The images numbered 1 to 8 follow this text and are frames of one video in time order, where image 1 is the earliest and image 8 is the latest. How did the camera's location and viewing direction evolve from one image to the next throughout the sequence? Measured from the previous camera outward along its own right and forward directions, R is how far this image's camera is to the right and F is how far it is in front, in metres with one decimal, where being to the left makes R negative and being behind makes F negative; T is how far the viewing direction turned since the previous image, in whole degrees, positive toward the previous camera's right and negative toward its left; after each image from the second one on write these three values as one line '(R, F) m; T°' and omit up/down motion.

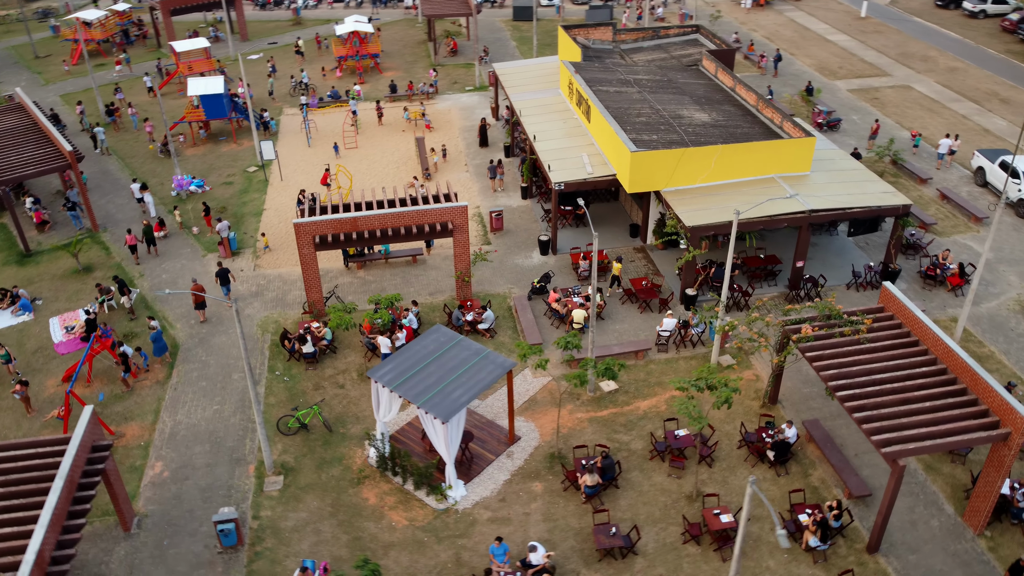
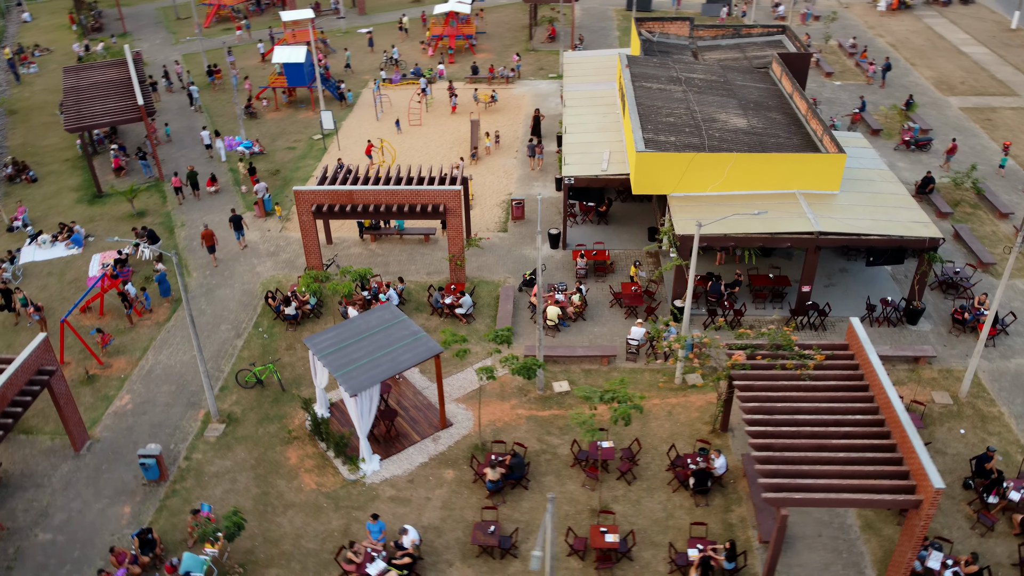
(+5.4, +0.6) m; -11°
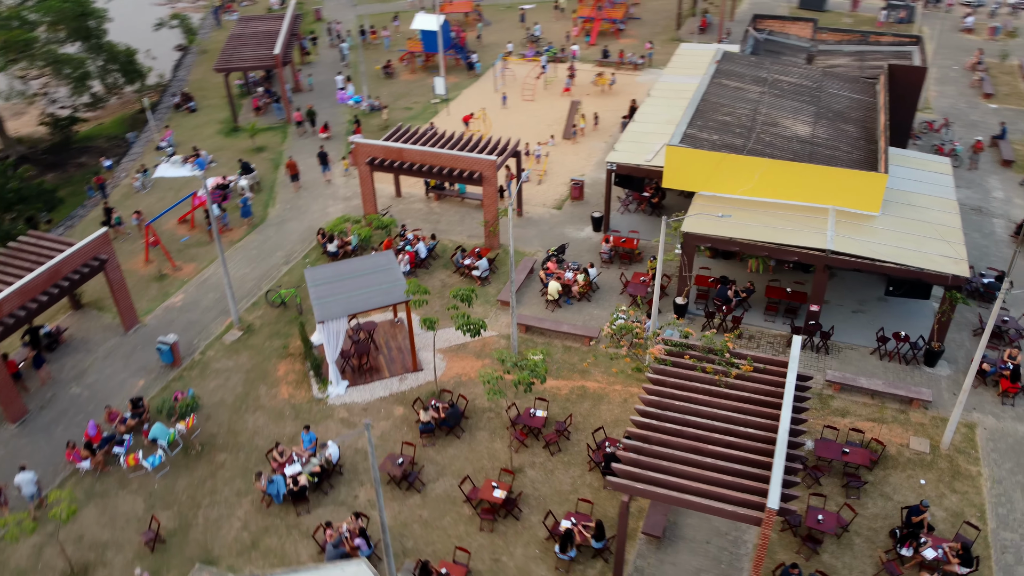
(+6.3, -0.5) m; -14°
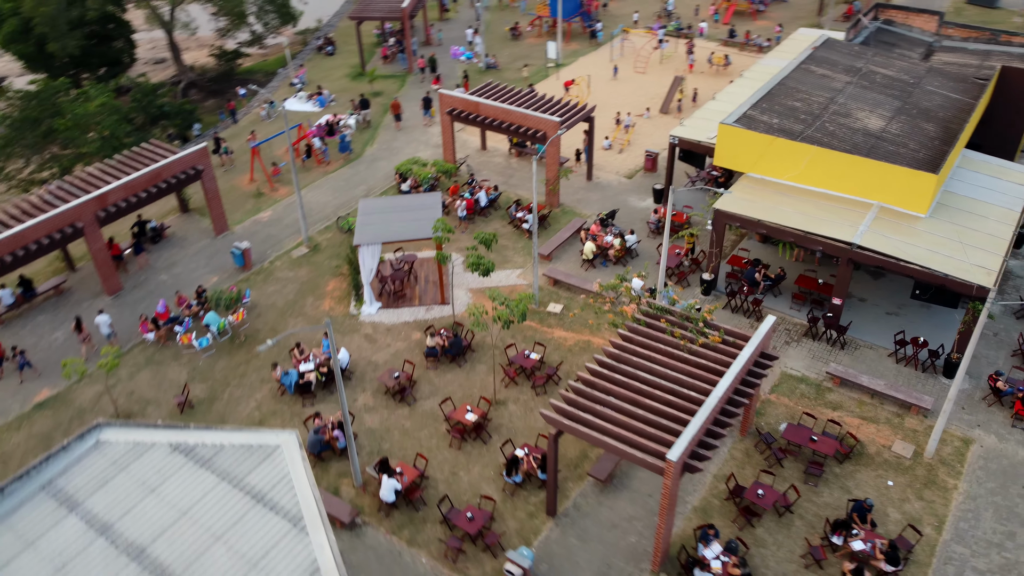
(+4.3, -1.1) m; -12°
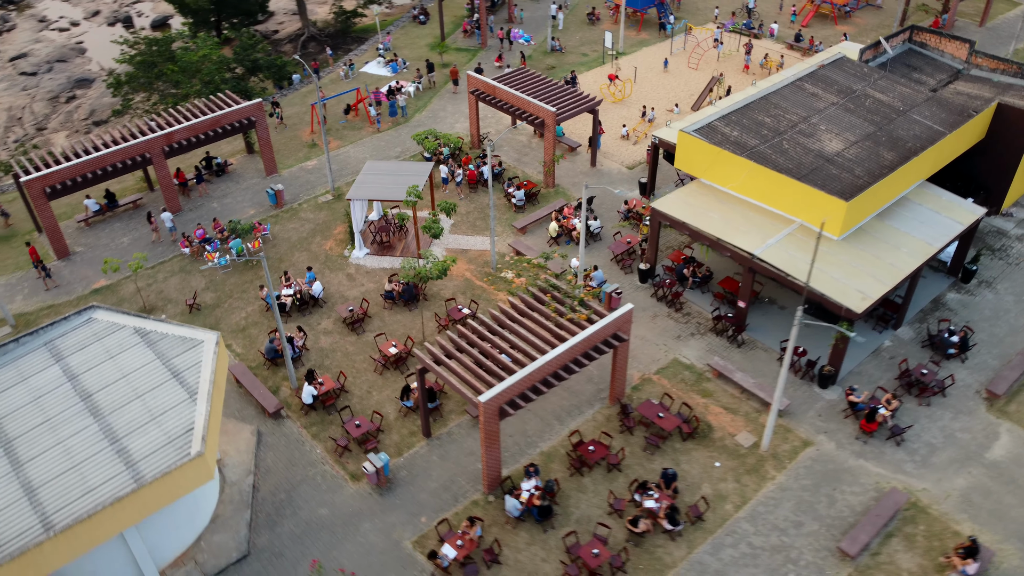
(+7.0, -3.4) m; -11°
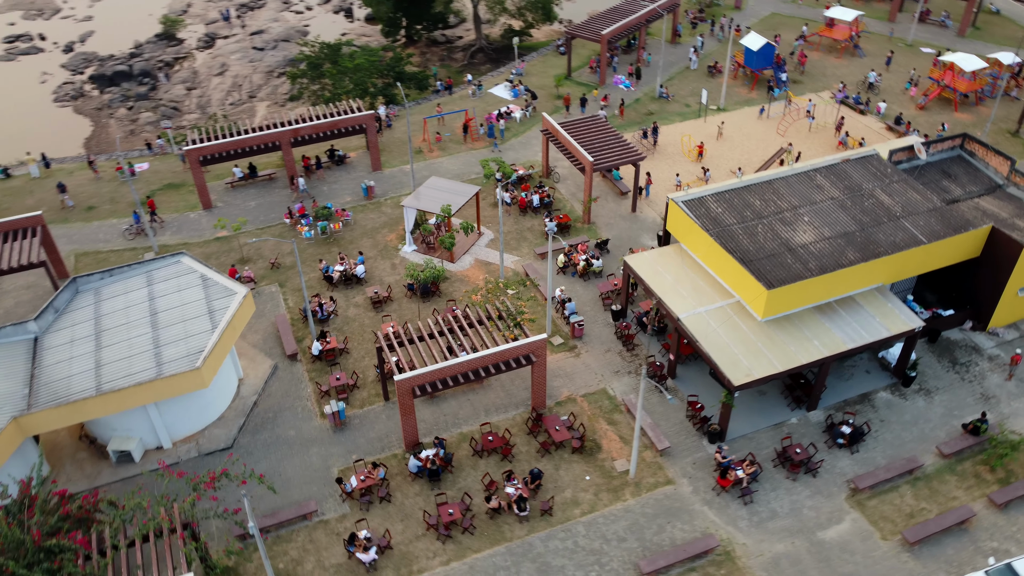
(+8.9, -4.8) m; -15°
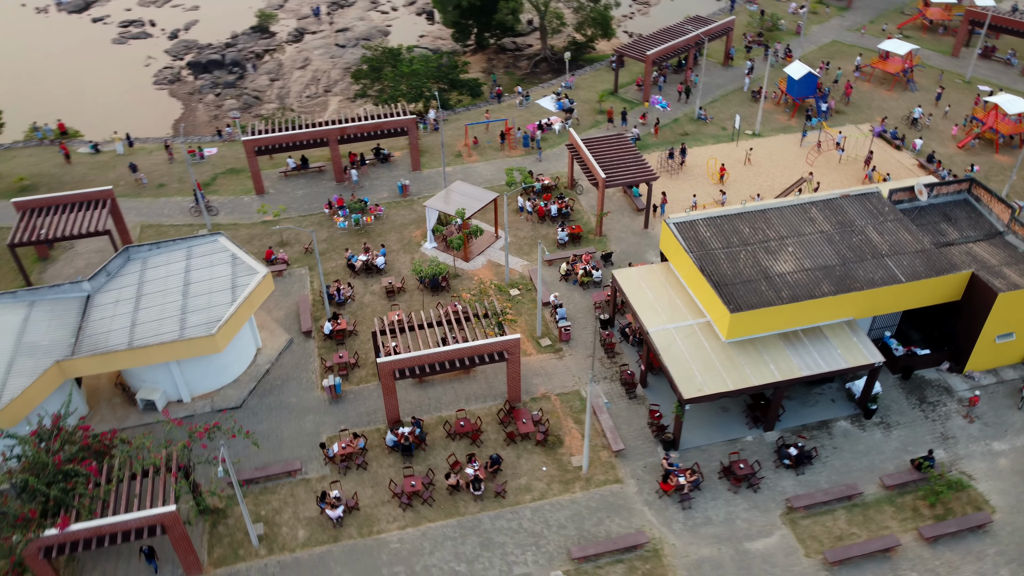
(+4.1, -2.5) m; -6°
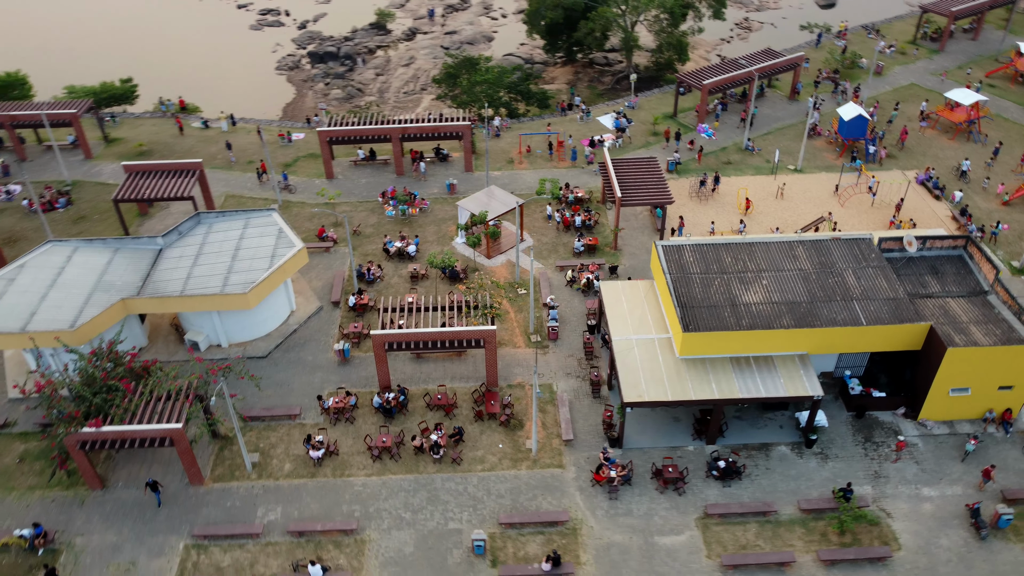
(+6.0, -3.7) m; -9°
